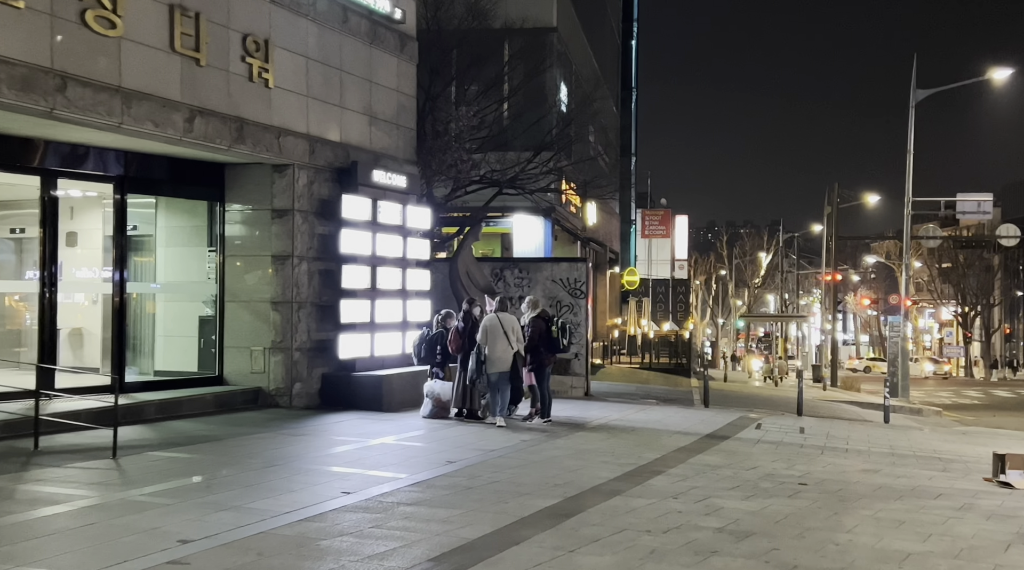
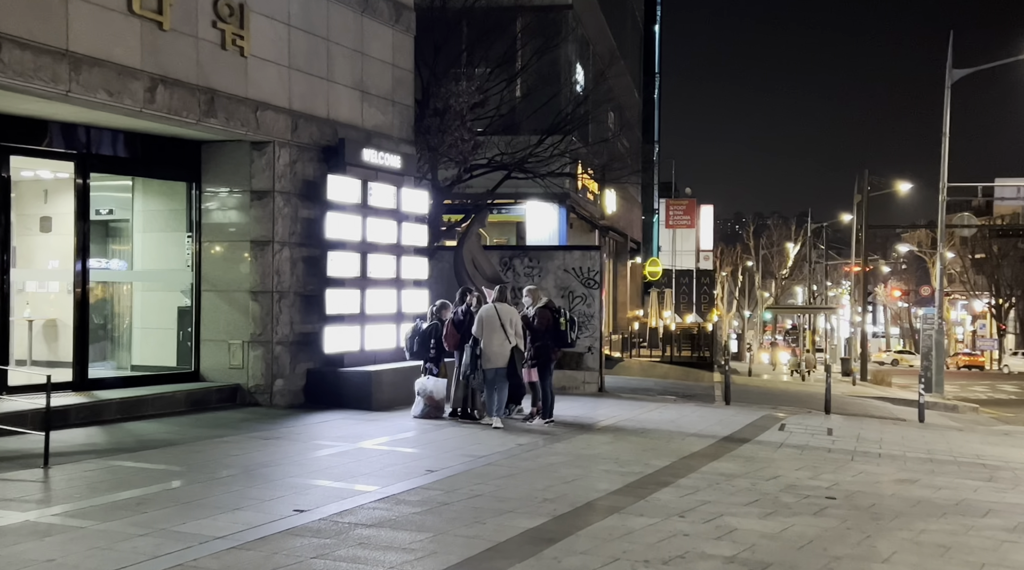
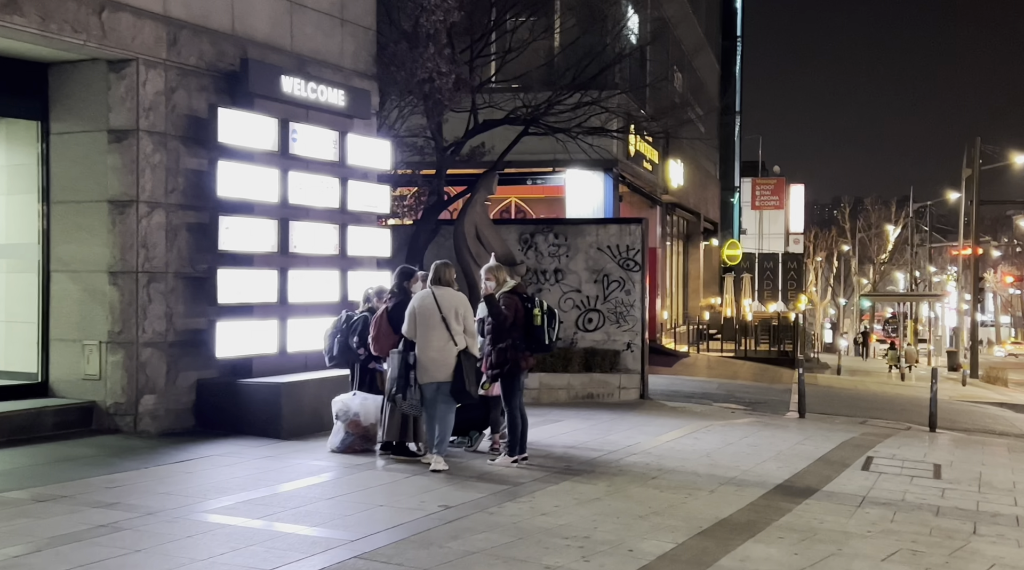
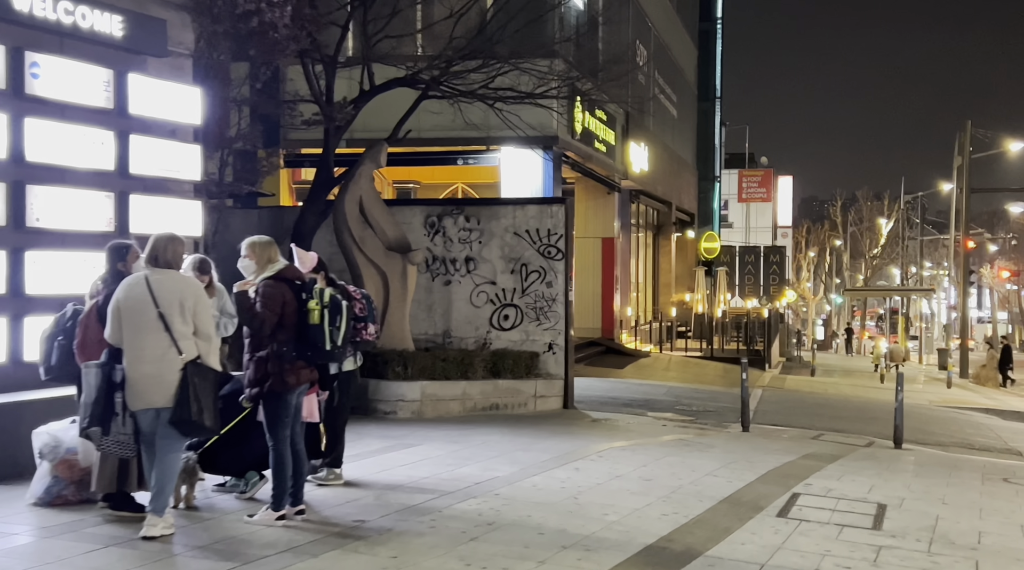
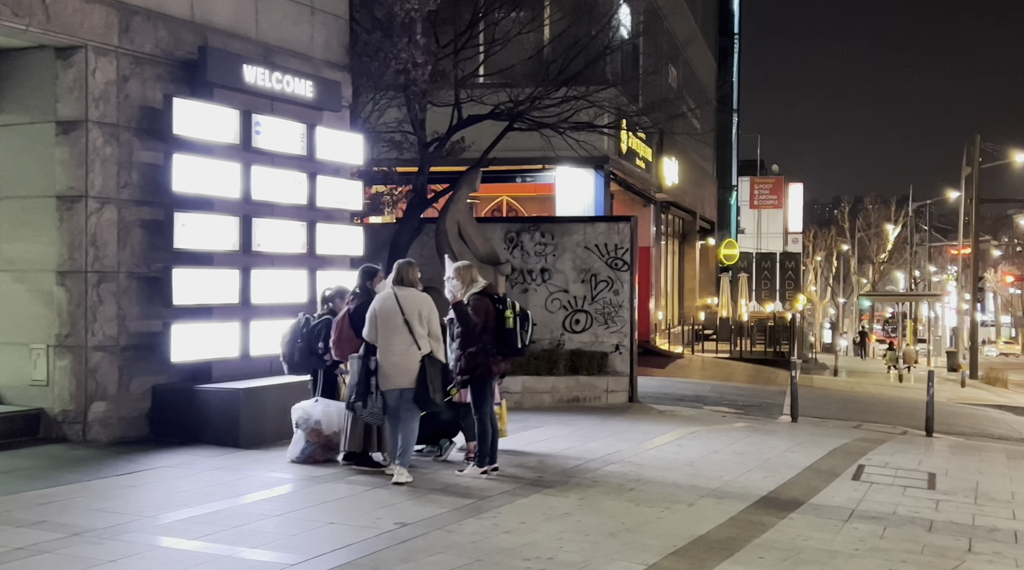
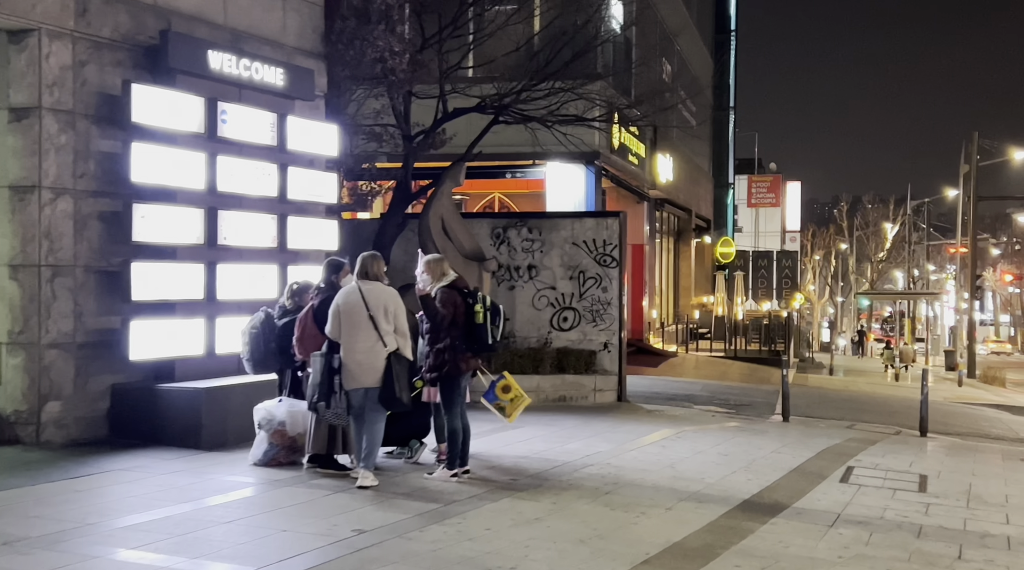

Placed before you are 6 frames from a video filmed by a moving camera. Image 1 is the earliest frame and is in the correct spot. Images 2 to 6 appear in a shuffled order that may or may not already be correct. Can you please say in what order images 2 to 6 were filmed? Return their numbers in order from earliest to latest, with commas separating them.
2, 3, 5, 6, 4
